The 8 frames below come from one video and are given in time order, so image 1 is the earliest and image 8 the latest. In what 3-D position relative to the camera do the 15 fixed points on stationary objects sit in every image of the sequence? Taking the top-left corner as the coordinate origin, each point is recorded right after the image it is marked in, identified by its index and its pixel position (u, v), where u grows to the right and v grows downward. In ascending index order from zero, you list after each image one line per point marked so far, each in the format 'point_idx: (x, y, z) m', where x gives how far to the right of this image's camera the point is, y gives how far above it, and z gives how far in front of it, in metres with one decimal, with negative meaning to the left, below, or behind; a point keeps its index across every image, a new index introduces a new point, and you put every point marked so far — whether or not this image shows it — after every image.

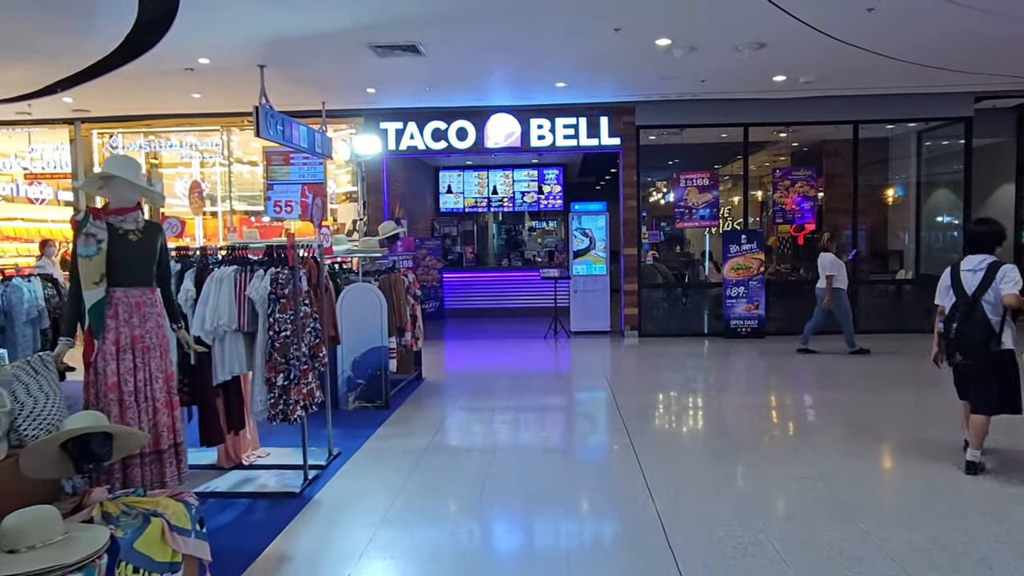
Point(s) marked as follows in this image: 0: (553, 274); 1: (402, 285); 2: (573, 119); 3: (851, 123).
0: (+0.6, +0.2, +10.7) m
1: (-1.1, 0.0, +6.4) m
2: (+0.9, +2.5, +9.8) m
3: (+5.1, +2.5, +10.0) m
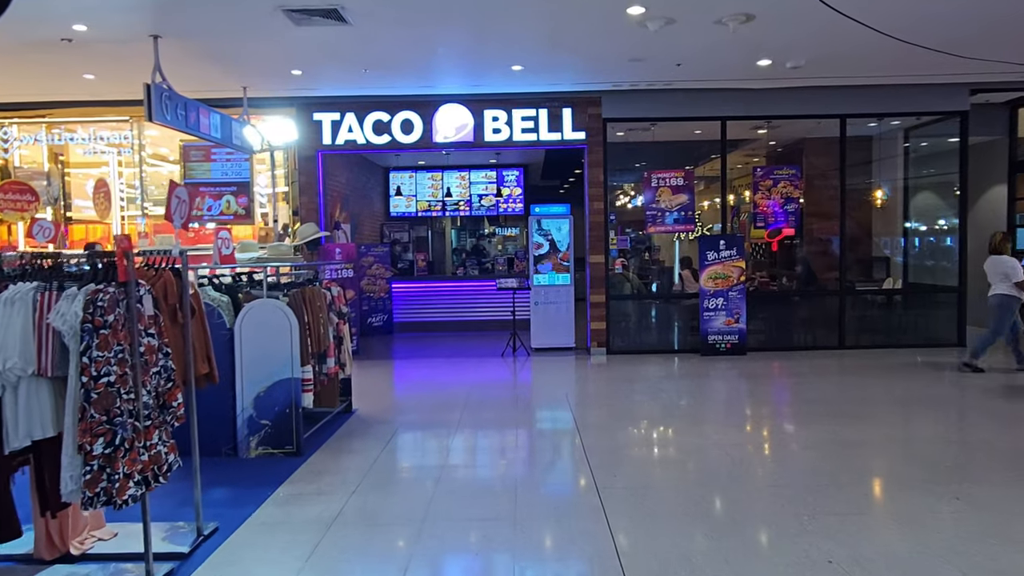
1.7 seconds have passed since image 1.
0: (0.0, 0.0, +9.6) m
1: (-1.5, -0.1, +5.2) m
2: (+0.3, +2.4, +8.8) m
3: (+4.5, +2.4, +9.1) m
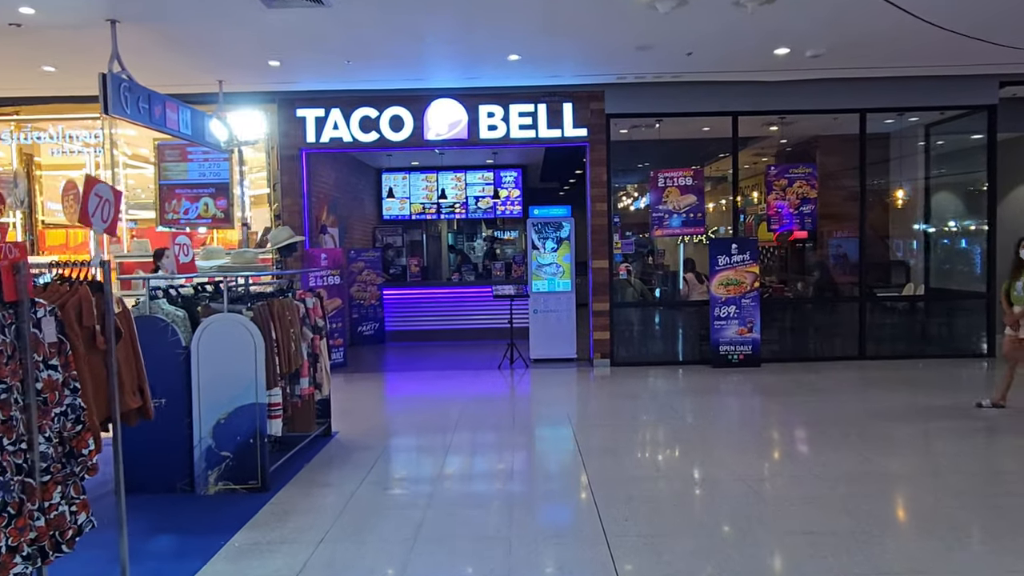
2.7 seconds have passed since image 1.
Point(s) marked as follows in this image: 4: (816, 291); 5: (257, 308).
0: (-0.1, -0.1, +9.0) m
1: (-1.5, -0.2, +4.7) m
2: (+0.2, +2.3, +8.2) m
3: (+4.4, +2.3, +8.6) m
4: (+4.0, 0.0, +8.7) m
5: (-1.7, -0.1, +4.3) m
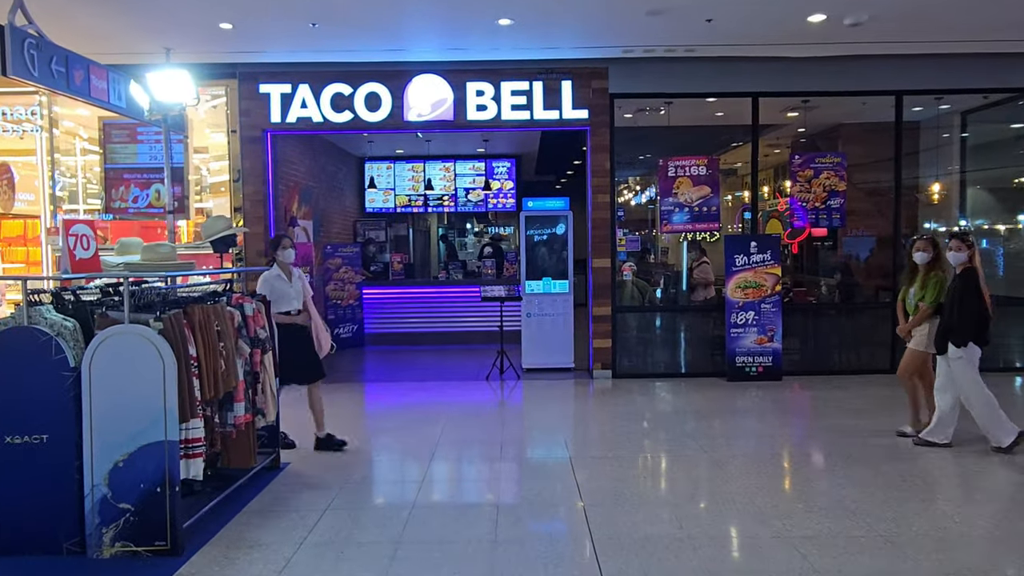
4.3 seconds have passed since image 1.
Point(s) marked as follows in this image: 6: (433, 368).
0: (-0.2, -0.1, +8.1) m
1: (-1.6, -0.2, +3.7) m
2: (+0.1, +2.3, +7.3) m
3: (+4.3, +2.2, +7.7) m
4: (+3.9, -0.1, +7.8) m
5: (-1.7, -0.1, +3.3) m
6: (-1.0, -1.0, +8.5) m
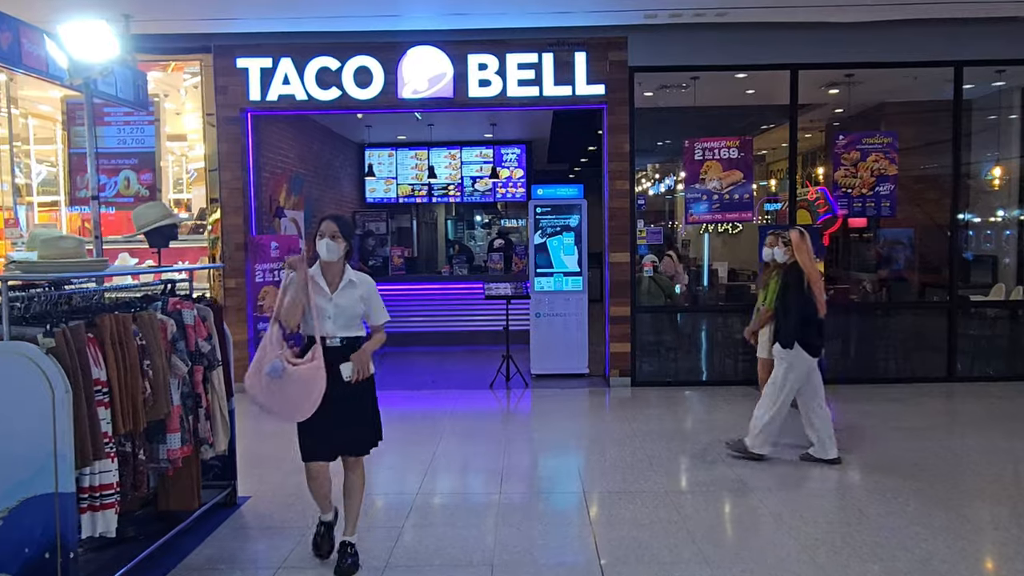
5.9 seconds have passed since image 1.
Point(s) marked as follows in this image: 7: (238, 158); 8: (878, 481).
0: (-0.1, 0.0, +7.3) m
1: (-1.6, -0.2, +3.0) m
2: (+0.2, +2.3, +6.5) m
3: (+4.4, +2.3, +6.8) m
4: (+4.0, -0.1, +7.0) m
5: (-1.7, -0.2, +2.6) m
6: (-0.9, -1.0, +7.8) m
7: (-2.7, +1.3, +6.6) m
8: (+2.5, -1.3, +4.5) m
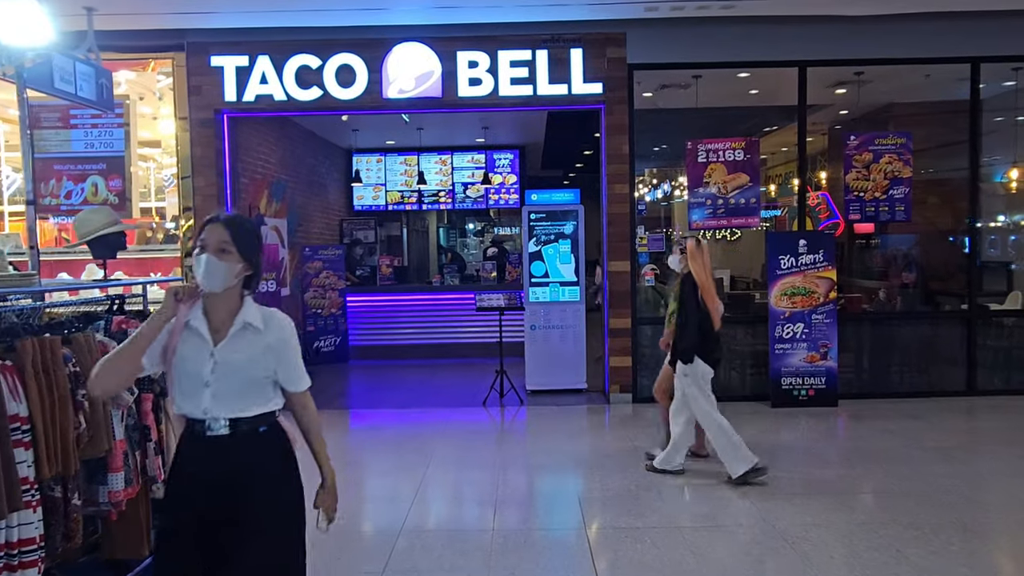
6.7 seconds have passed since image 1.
0: (-0.2, -0.2, +6.9) m
1: (-1.7, -0.3, +2.6) m
2: (+0.1, +2.2, +6.1) m
3: (+4.3, +2.2, +6.5) m
4: (+3.9, -0.1, +6.6) m
5: (-1.8, -0.2, +2.2) m
6: (-1.0, -1.1, +7.4) m
7: (-2.8, +1.2, +6.2) m
8: (+2.5, -1.4, +4.1) m
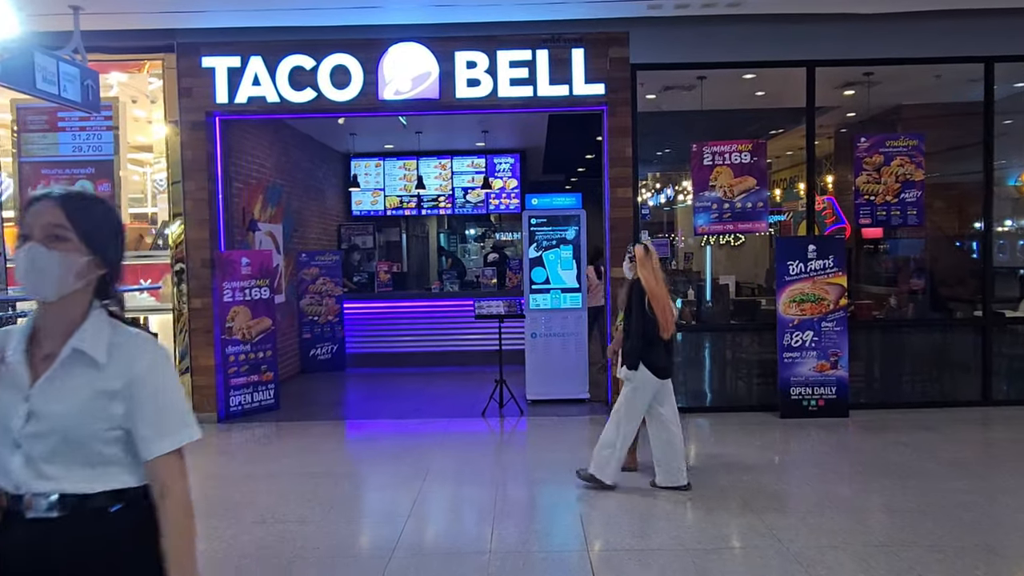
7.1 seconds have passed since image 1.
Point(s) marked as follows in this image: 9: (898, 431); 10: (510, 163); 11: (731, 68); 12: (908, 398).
0: (-0.2, -0.2, +6.7) m
1: (-1.7, -0.3, +2.4) m
2: (+0.1, +2.1, +6.0) m
3: (+4.3, +2.1, +6.3) m
4: (+3.9, -0.2, +6.4) m
5: (-1.8, -0.3, +2.0) m
6: (-1.0, -1.2, +7.2) m
7: (-2.8, +1.1, +6.0) m
8: (+2.5, -1.4, +3.9) m
9: (+3.3, -1.2, +5.7) m
10: (0.0, +2.0, +10.6) m
11: (+2.0, +2.0, +6.1) m
12: (+3.8, -1.1, +6.4) m
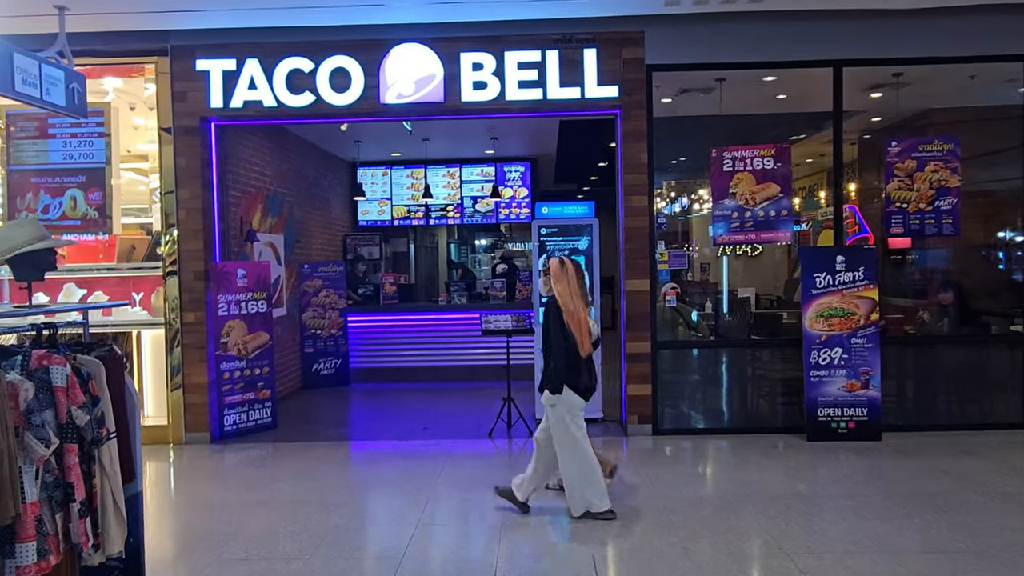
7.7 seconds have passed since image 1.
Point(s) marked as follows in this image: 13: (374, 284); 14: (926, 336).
0: (-0.1, -0.4, +6.4) m
1: (-1.7, -0.4, +2.1) m
2: (+0.2, +2.0, +5.7) m
3: (+4.4, +2.0, +5.9) m
4: (+4.0, -0.3, +6.0) m
5: (-1.8, -0.3, +1.7) m
6: (-0.9, -1.3, +6.9) m
7: (-2.7, +1.0, +5.8) m
8: (+2.5, -1.5, +3.5) m
9: (+3.4, -1.3, +5.3) m
10: (+0.1, +1.8, +10.3) m
11: (+2.1, +1.9, +5.8) m
12: (+3.9, -1.2, +6.0) m
13: (-2.1, +0.1, +10.3) m
14: (+3.7, -0.4, +6.0) m
